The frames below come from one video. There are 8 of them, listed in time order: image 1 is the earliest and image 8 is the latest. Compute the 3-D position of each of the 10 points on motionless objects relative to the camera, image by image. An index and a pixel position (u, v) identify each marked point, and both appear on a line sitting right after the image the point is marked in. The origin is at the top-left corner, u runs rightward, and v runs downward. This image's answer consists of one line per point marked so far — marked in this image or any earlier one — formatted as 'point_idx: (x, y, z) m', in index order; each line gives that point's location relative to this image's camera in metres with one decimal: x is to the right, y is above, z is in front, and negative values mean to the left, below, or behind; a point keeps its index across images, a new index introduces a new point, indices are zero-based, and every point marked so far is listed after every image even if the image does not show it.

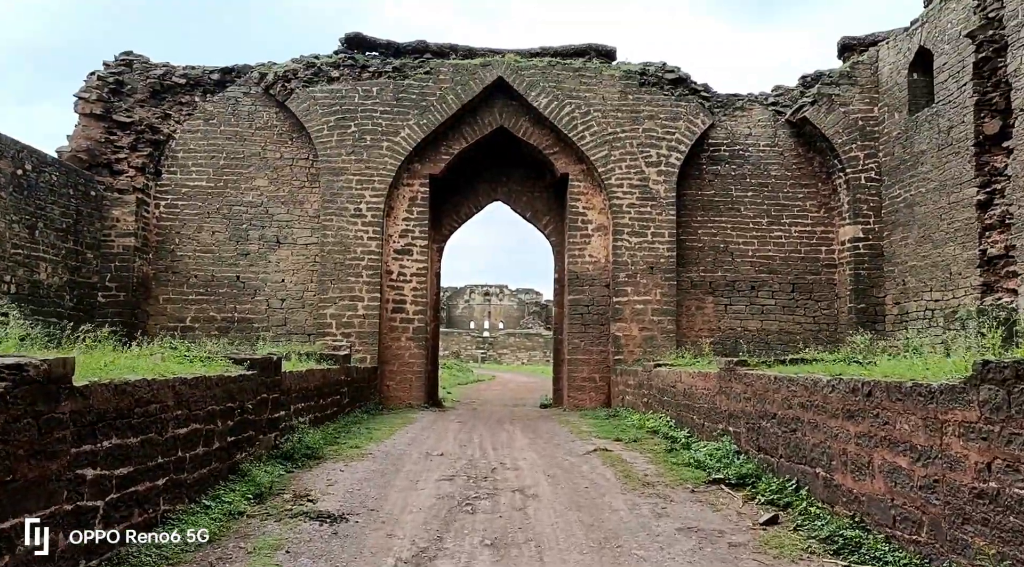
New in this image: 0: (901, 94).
0: (+6.5, +3.2, +12.5) m
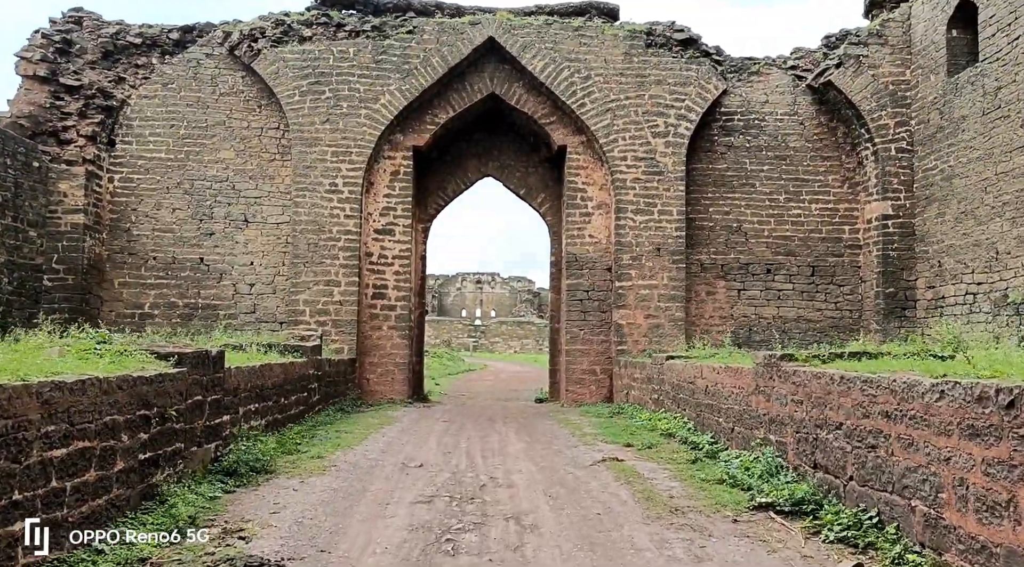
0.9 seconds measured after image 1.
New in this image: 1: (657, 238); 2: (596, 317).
0: (+6.3, +3.4, +11.3) m
1: (+2.3, +0.7, +12.1) m
2: (+1.4, -0.6, +12.4) m
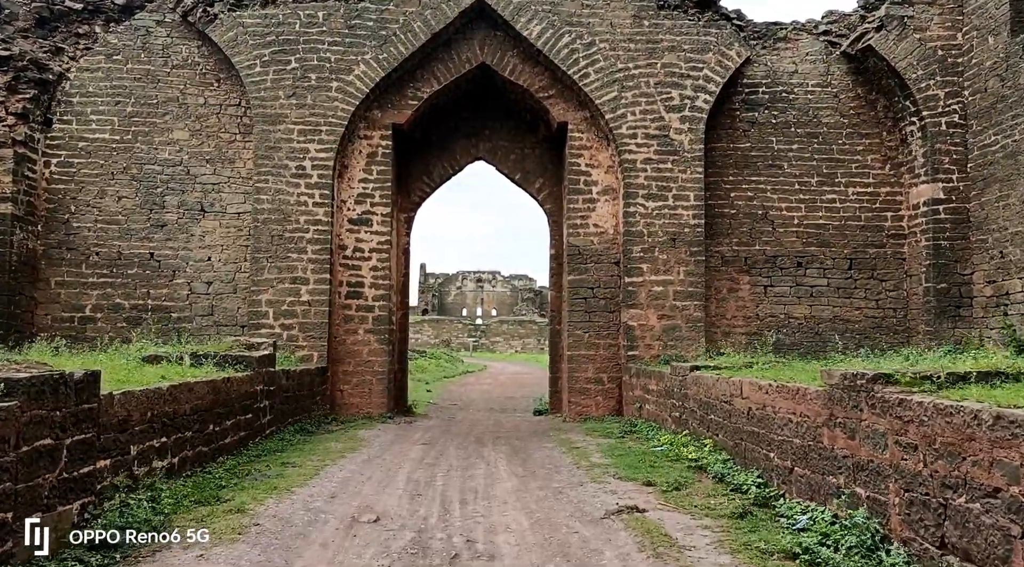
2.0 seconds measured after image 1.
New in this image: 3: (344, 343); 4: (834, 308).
0: (+6.2, +3.5, +9.7) m
1: (+2.3, +0.8, +10.6) m
2: (+1.3, -0.5, +10.9) m
3: (-2.4, -0.8, +10.8) m
4: (+4.6, -0.3, +10.9) m
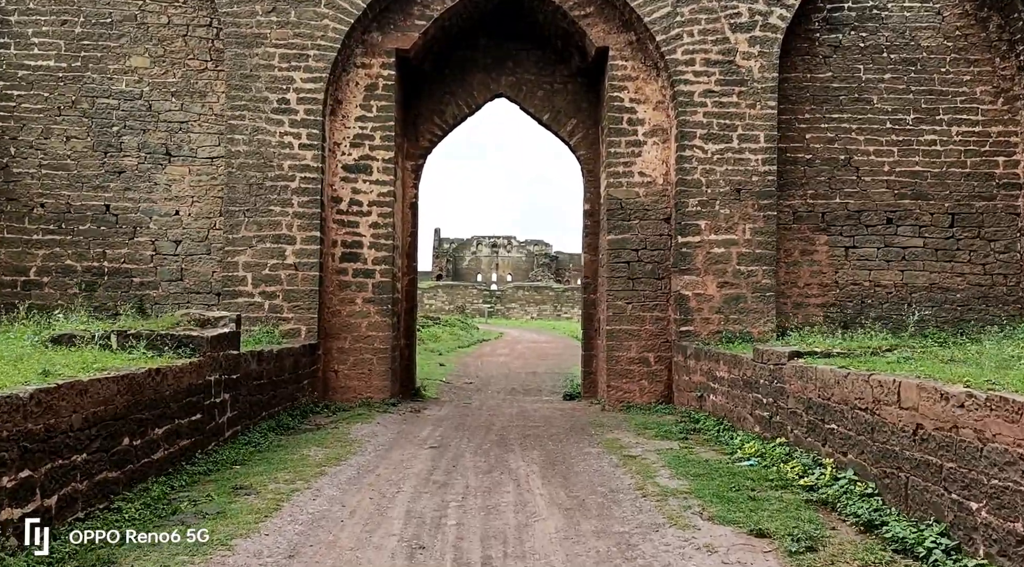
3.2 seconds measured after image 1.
0: (+6.6, +3.9, +7.6) m
1: (+2.6, +1.2, +8.6) m
2: (+1.6, 0.0, +9.0) m
3: (-2.1, -0.4, +9.0) m
4: (+5.0, +0.1, +8.9) m
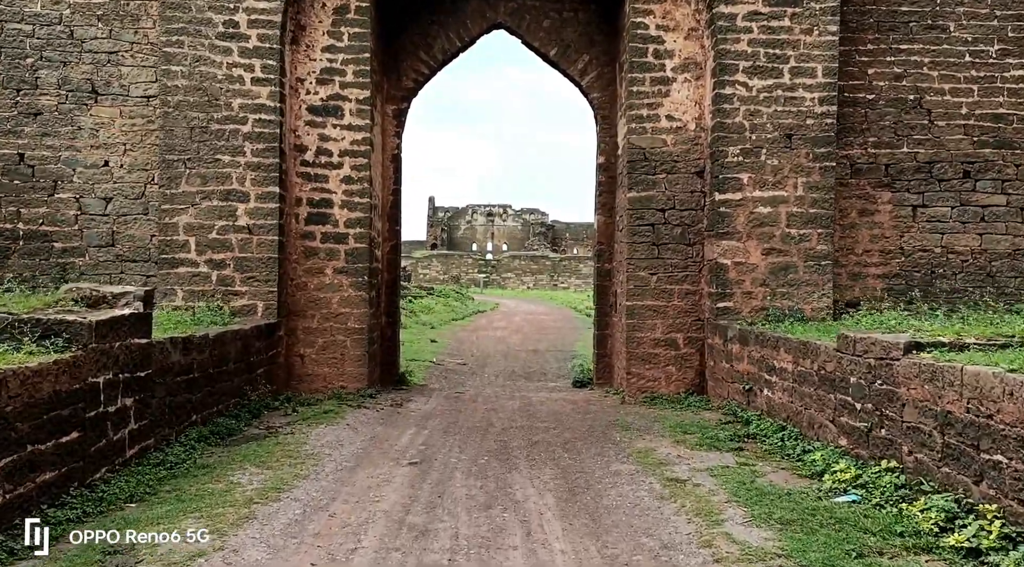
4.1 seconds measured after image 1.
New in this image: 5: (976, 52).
0: (+6.6, +4.2, +6.0) m
1: (+2.6, +1.6, +7.1) m
2: (+1.6, +0.3, +7.5) m
3: (-2.0, 0.0, +7.5) m
4: (+5.0, +0.4, +7.4) m
5: (+4.6, +2.3, +7.4) m
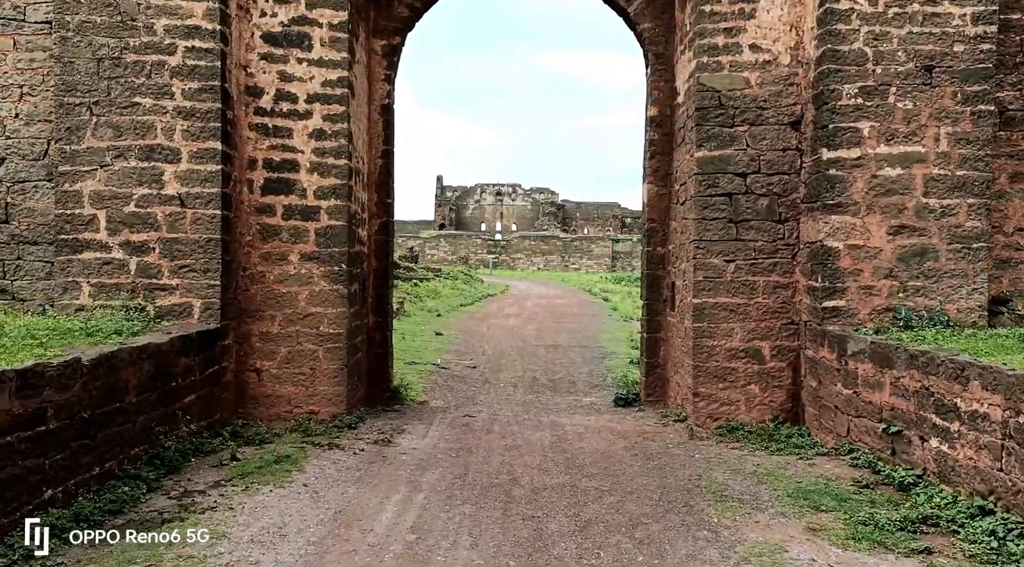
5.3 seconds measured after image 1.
0: (+6.8, +4.2, +3.8) m
1: (+2.8, +1.6, +5.1) m
2: (+1.8, +0.4, +5.5) m
3: (-1.8, 0.0, +5.6) m
4: (+5.2, +0.5, +5.4) m
5: (+4.8, +2.4, +5.4) m
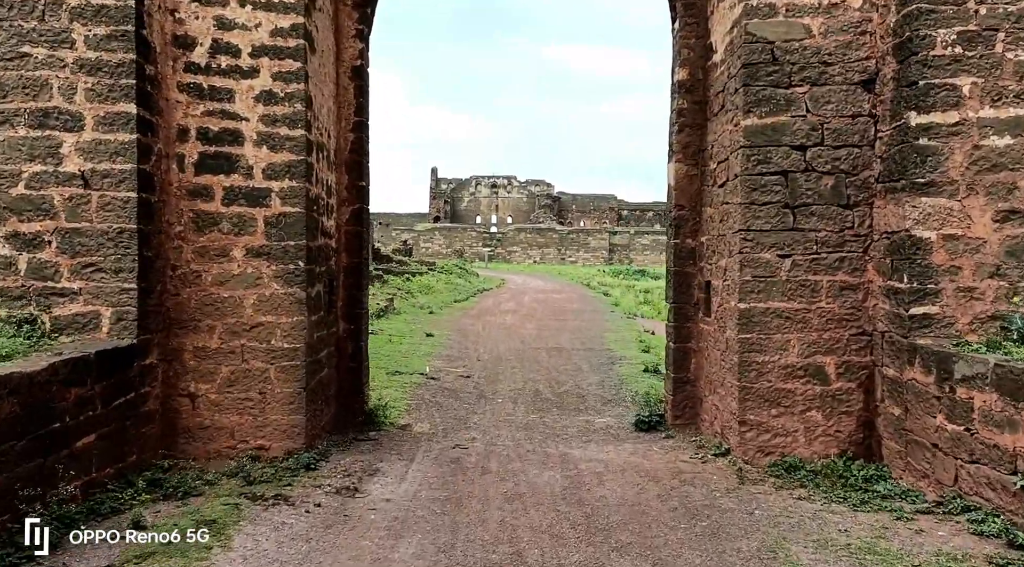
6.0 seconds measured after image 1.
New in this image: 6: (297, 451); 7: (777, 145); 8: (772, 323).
0: (+6.8, +4.2, +2.7) m
1: (+2.8, +1.6, +3.9) m
2: (+1.8, +0.4, +4.4) m
3: (-1.8, 0.0, +4.4) m
4: (+5.2, +0.5, +4.3) m
5: (+4.8, +2.4, +4.3) m
6: (-1.3, -1.0, +4.5) m
7: (+1.5, +0.8, +4.4) m
8: (+1.5, -0.2, +4.4) m
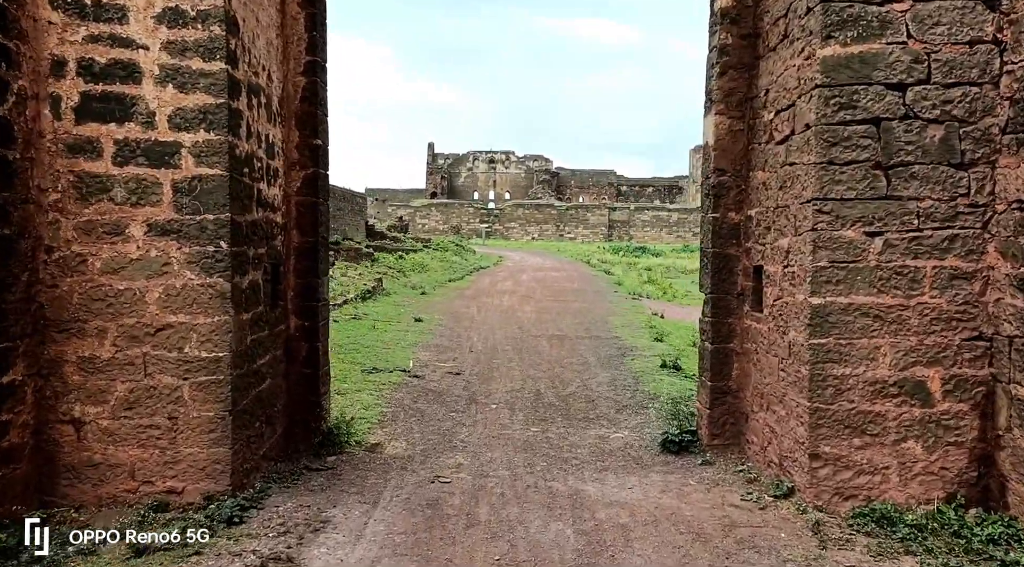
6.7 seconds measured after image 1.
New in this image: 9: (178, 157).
0: (+6.7, +4.2, +1.4) m
1: (+2.8, +1.7, +2.7) m
2: (+1.8, +0.4, +3.2) m
3: (-1.9, +0.1, +3.3) m
4: (+5.2, +0.6, +3.2) m
5: (+4.8, +2.4, +3.1) m
6: (-1.3, -0.9, +3.3) m
7: (+1.5, +0.9, +3.2) m
8: (+1.5, -0.2, +3.3) m
9: (-1.5, +0.6, +3.3) m
